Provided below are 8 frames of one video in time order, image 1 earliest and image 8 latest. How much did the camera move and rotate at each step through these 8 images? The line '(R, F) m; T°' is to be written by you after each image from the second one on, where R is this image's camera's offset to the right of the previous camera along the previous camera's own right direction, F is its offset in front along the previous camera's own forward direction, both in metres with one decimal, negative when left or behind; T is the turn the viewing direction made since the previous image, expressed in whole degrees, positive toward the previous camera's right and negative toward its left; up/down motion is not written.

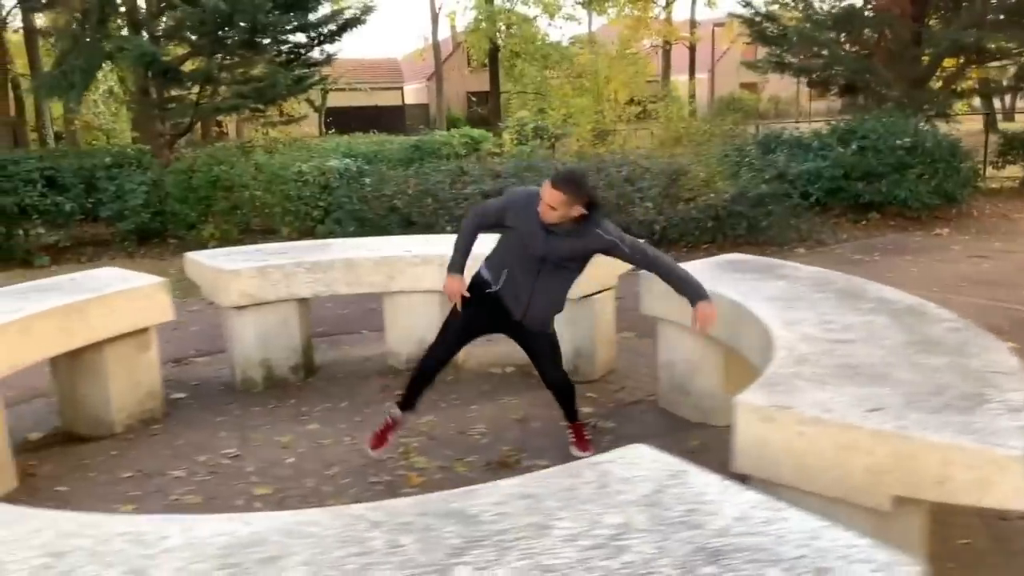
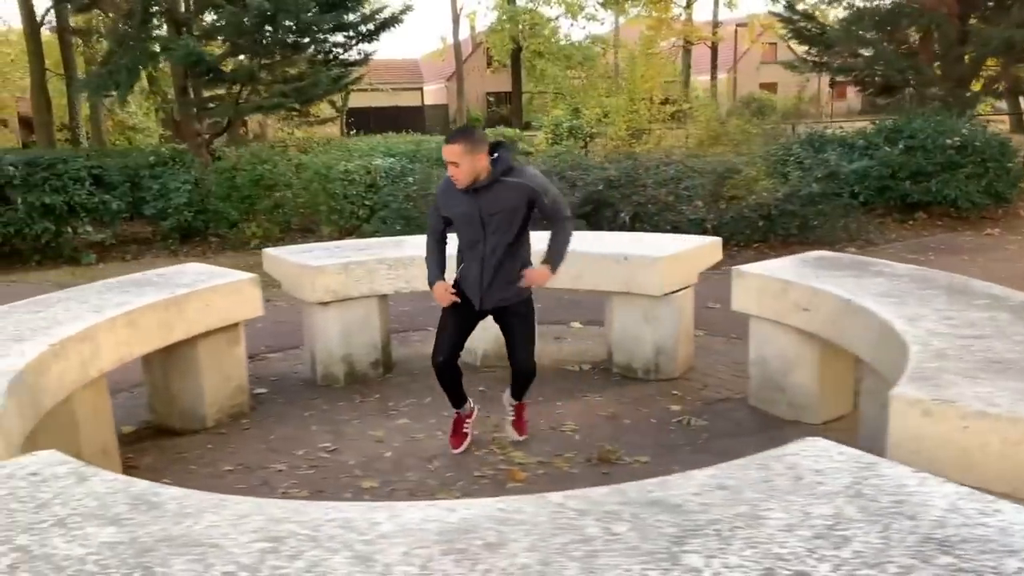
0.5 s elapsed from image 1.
(-0.4, 0.0) m; -1°
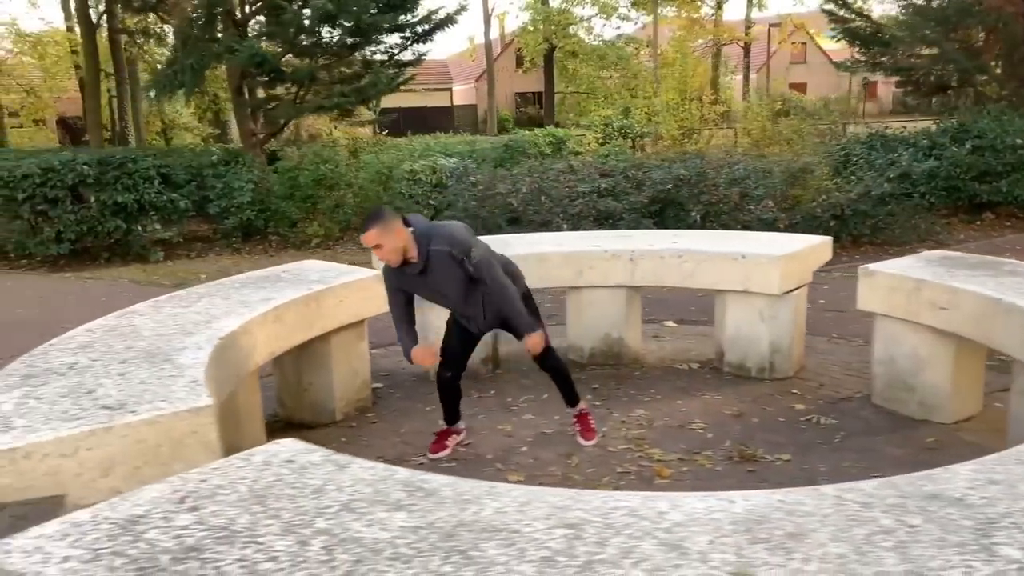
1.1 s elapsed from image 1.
(-0.6, 0.0) m; -1°
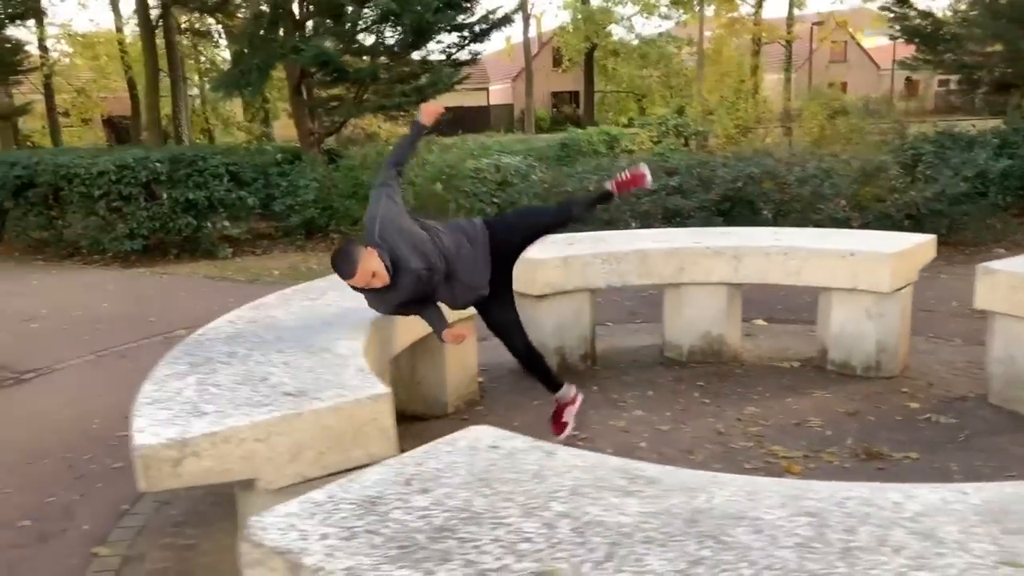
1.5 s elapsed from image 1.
(-0.5, 0.0) m; -2°
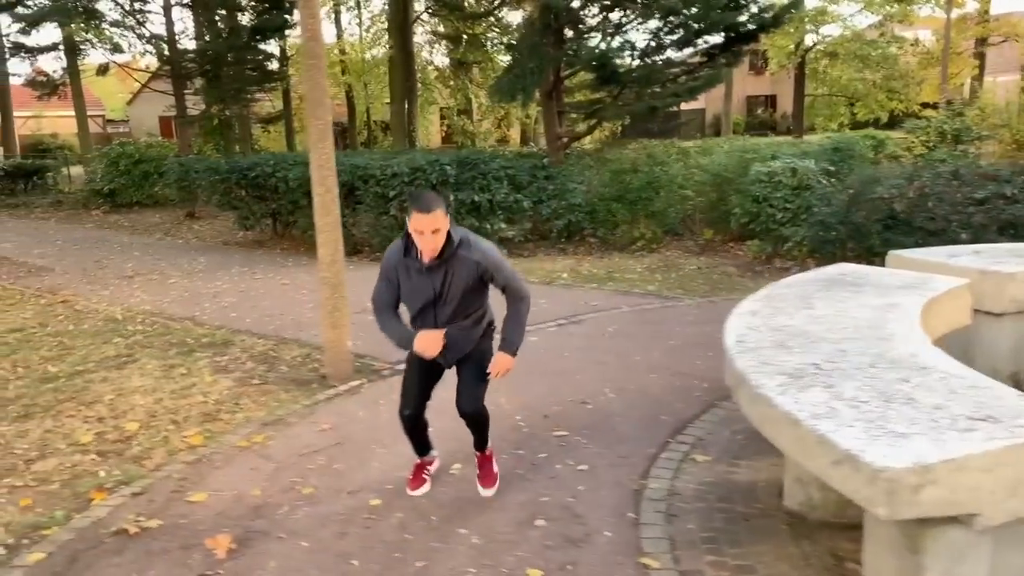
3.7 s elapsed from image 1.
(-1.6, +0.1) m; -11°
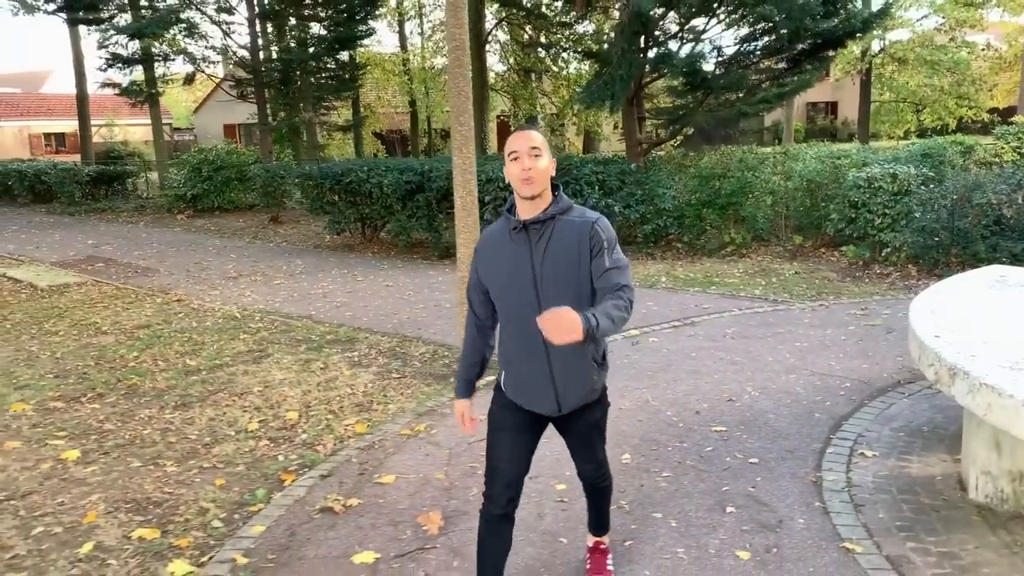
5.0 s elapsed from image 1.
(-0.7, -0.2) m; -3°
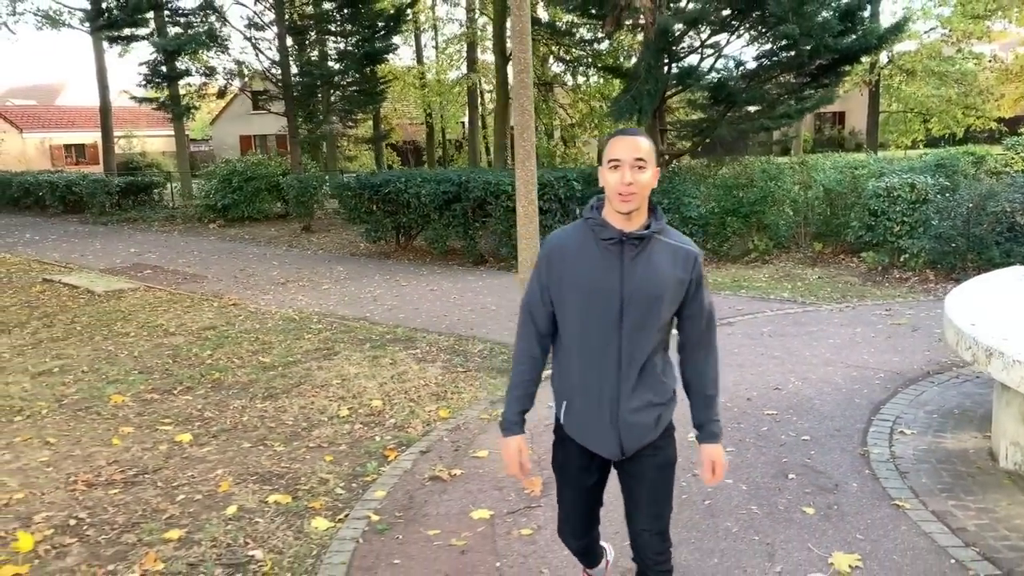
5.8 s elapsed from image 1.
(-0.4, -0.6) m; 0°
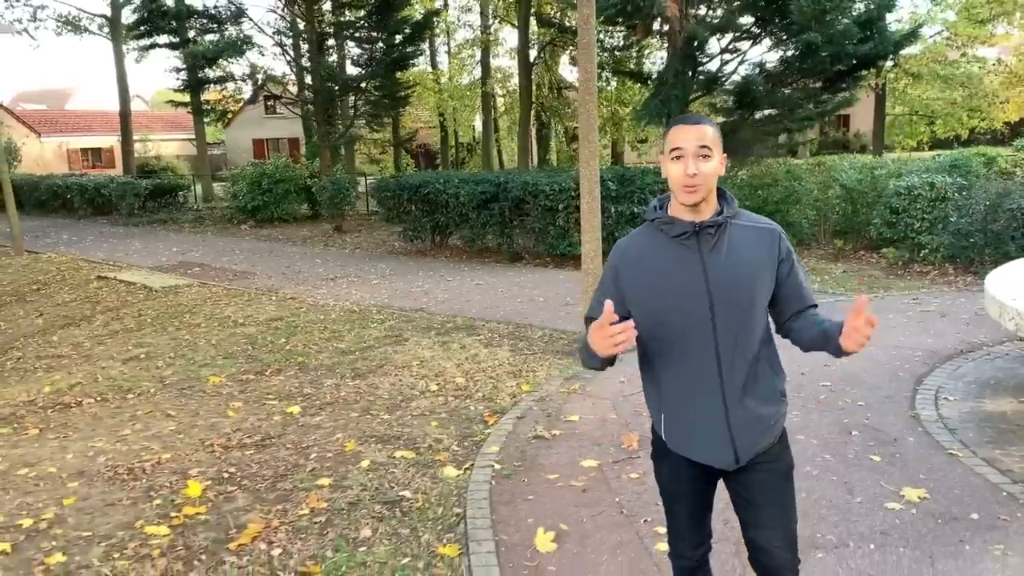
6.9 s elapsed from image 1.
(-0.6, -0.6) m; 0°
